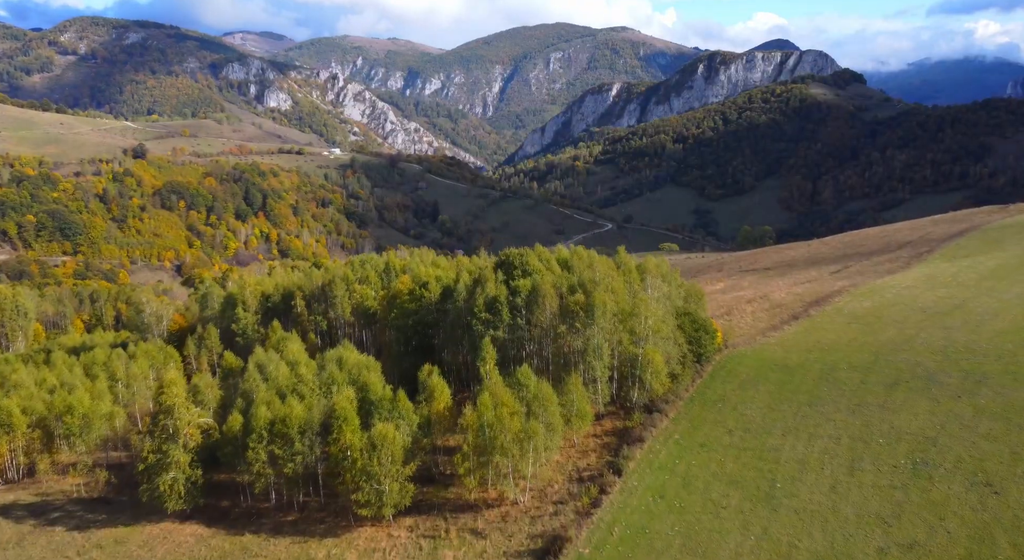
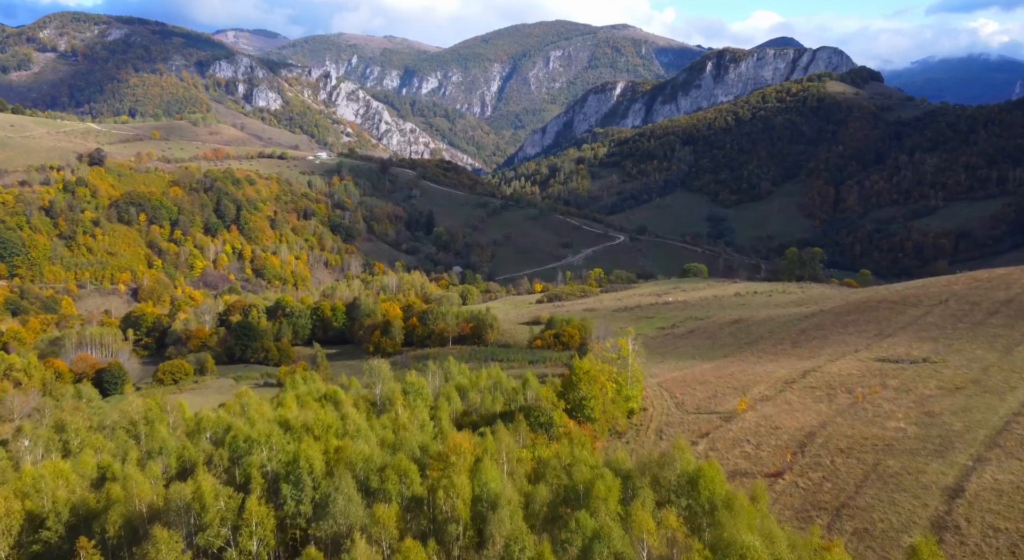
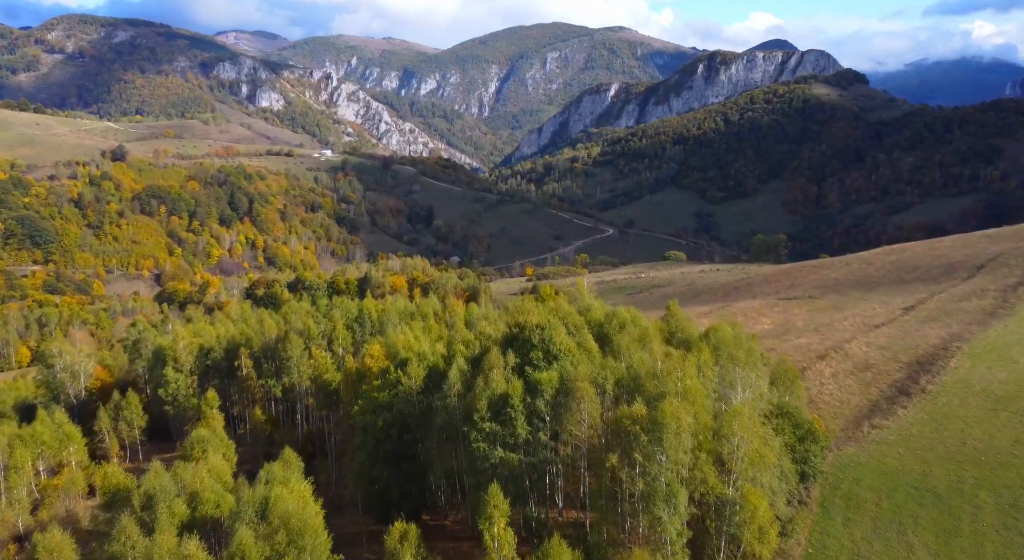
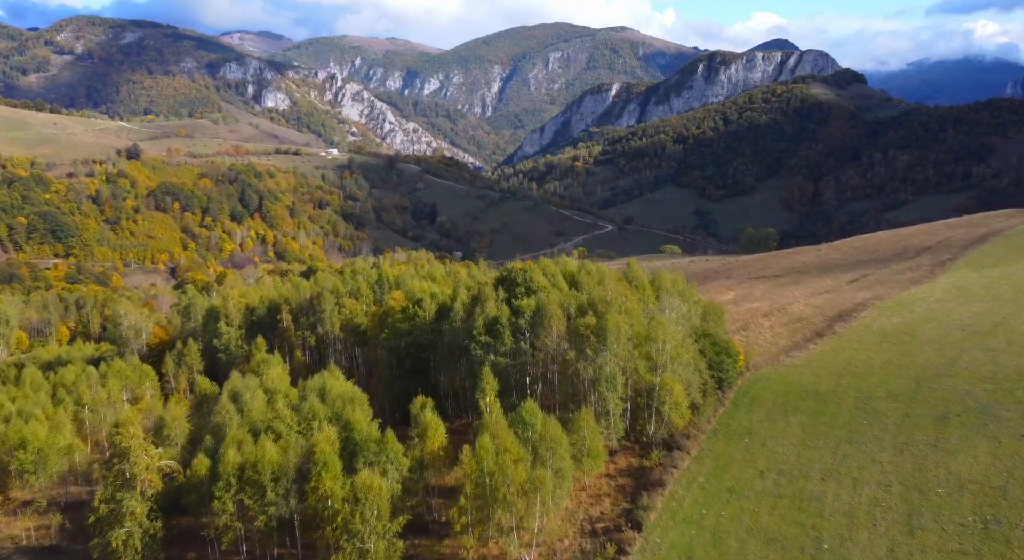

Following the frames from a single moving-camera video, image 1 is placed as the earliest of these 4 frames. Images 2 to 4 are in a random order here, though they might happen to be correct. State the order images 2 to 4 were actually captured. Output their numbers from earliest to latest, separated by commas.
4, 3, 2
